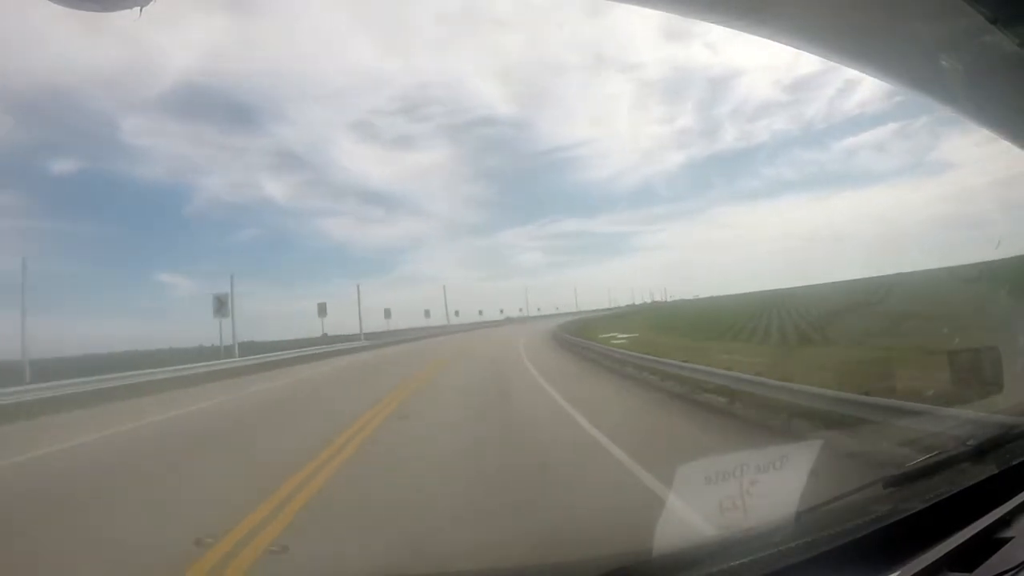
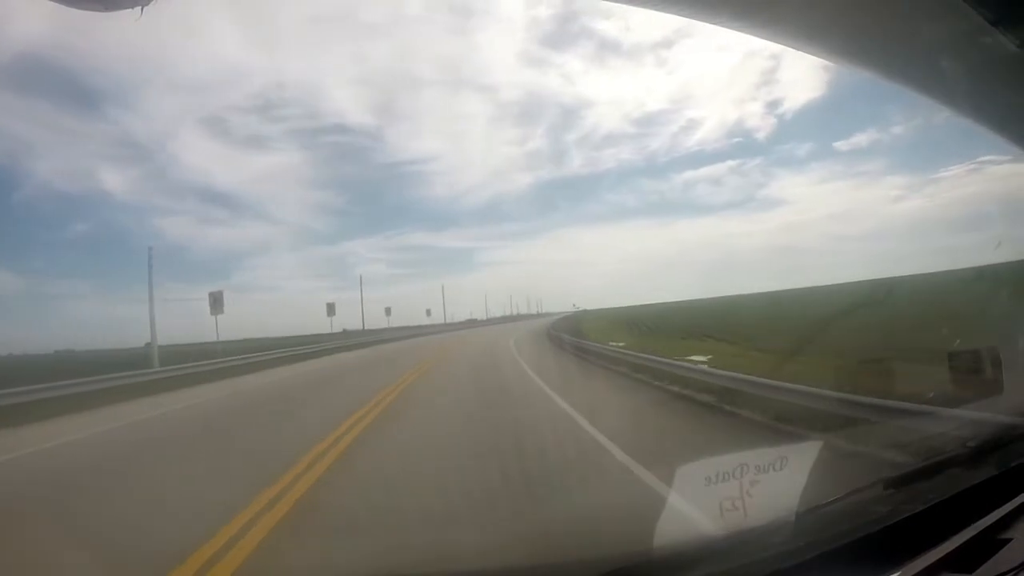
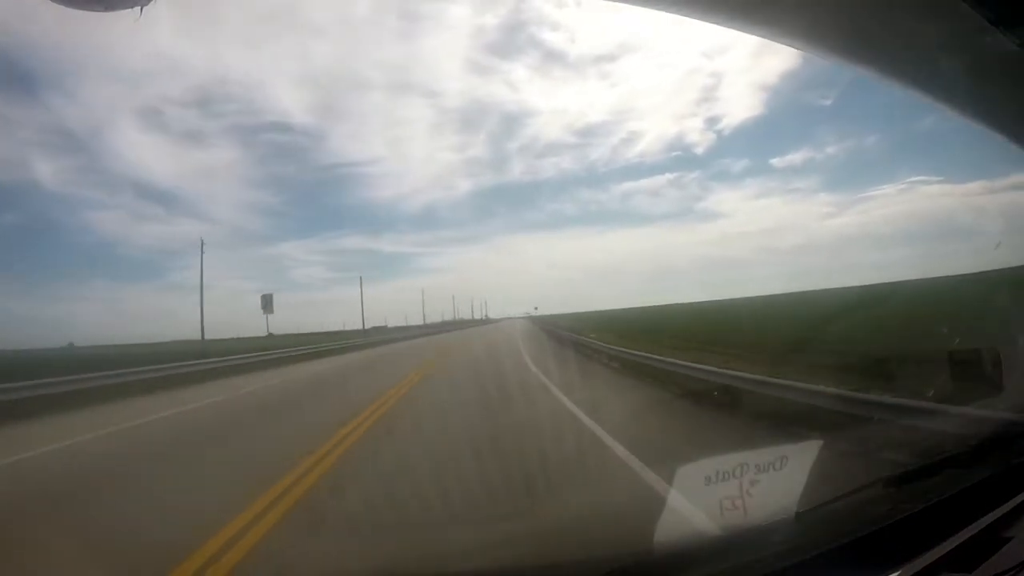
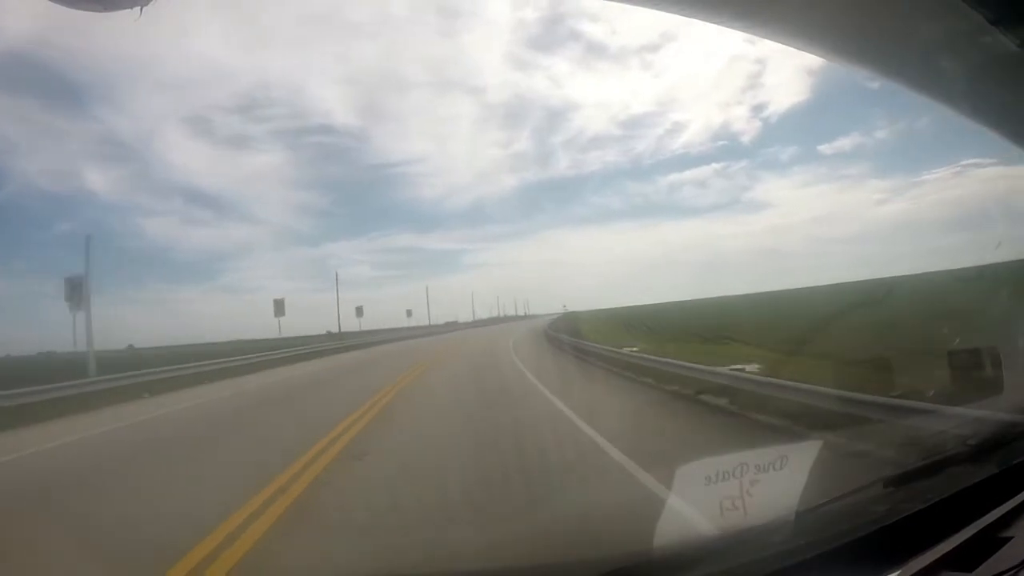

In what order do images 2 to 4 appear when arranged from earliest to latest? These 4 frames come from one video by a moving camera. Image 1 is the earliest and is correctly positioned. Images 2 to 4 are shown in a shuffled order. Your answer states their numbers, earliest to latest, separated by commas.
2, 4, 3
